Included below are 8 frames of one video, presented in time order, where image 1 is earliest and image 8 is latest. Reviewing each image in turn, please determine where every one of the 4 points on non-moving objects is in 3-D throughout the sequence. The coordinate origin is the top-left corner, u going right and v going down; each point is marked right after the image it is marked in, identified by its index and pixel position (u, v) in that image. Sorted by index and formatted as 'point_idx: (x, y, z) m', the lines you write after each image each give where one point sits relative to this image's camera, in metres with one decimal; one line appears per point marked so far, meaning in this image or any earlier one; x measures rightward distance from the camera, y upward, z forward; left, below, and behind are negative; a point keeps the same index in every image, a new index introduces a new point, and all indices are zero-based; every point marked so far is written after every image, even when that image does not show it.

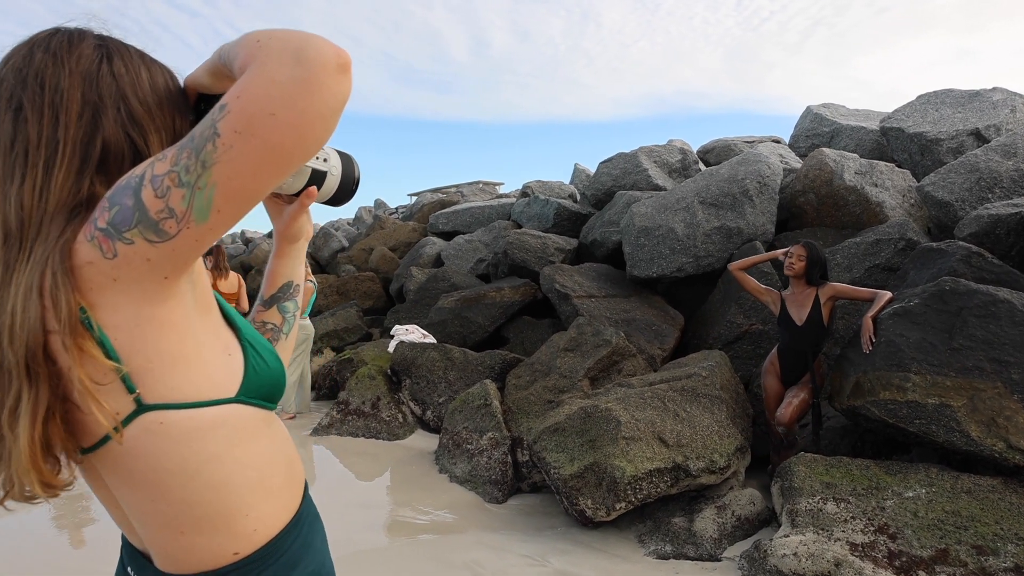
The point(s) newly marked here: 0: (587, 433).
0: (+0.5, -0.9, +4.4) m
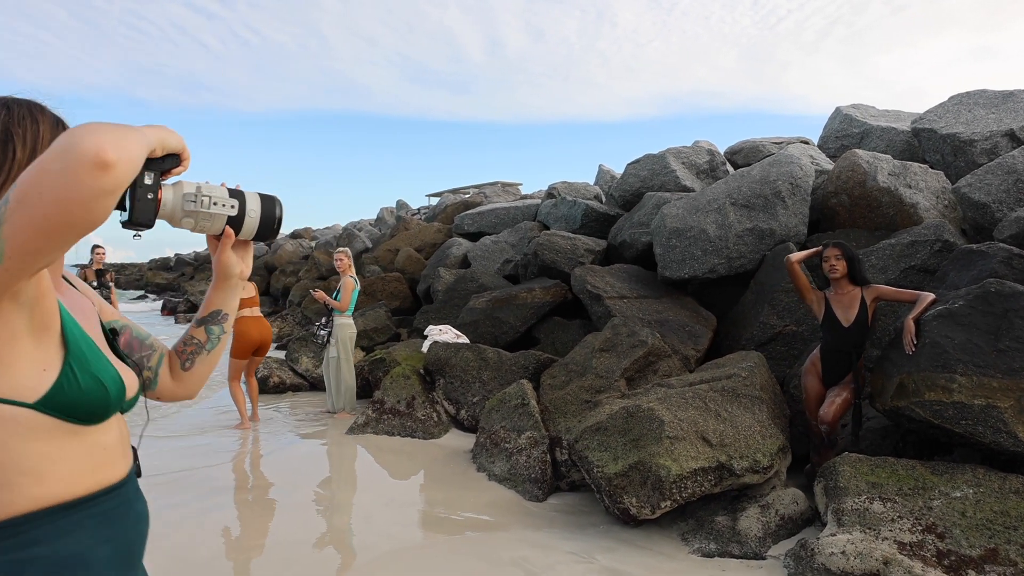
0: (+0.7, -0.9, +4.5) m
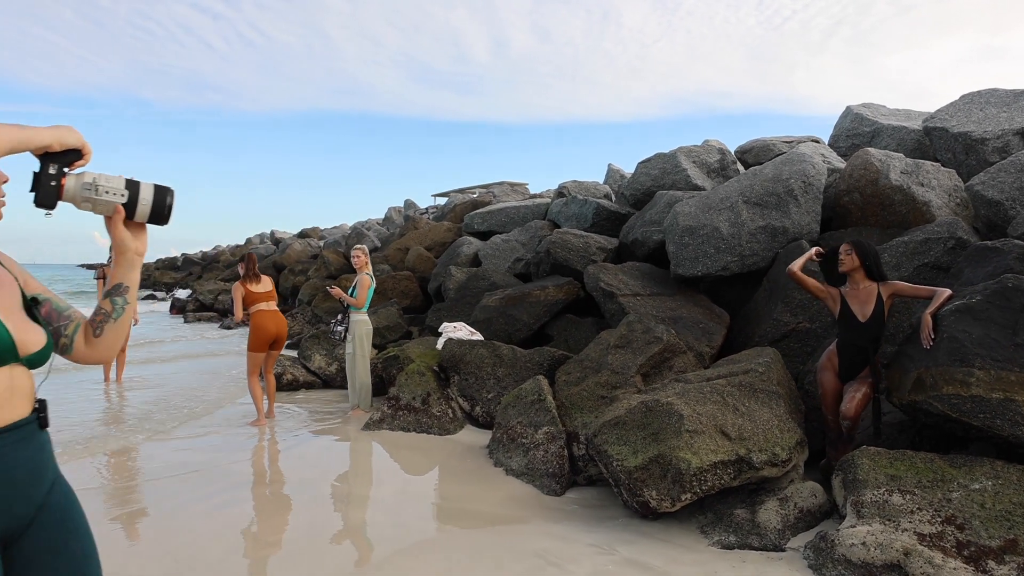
0: (+0.8, -0.9, +4.5) m
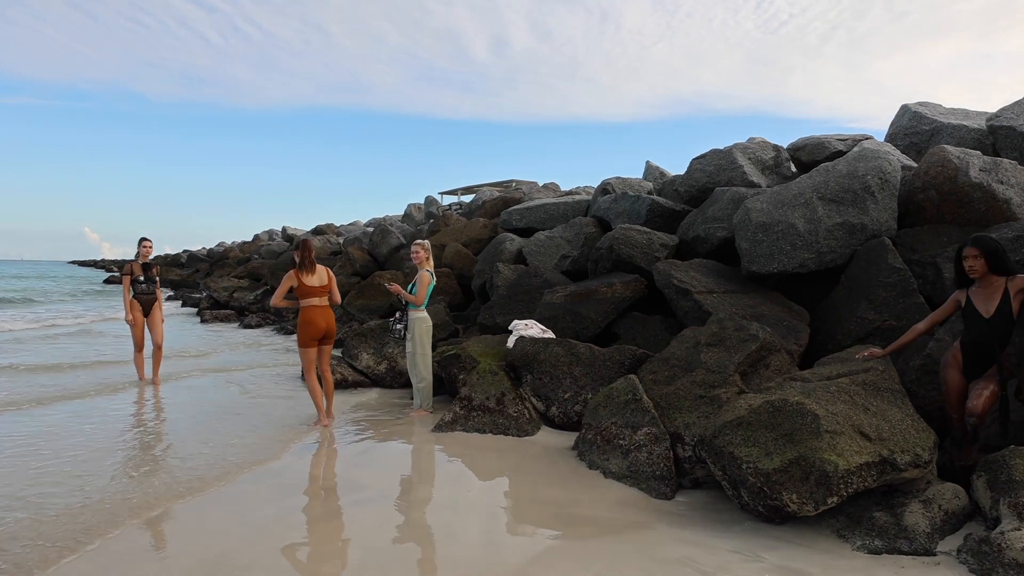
0: (+1.6, -0.8, +4.4) m
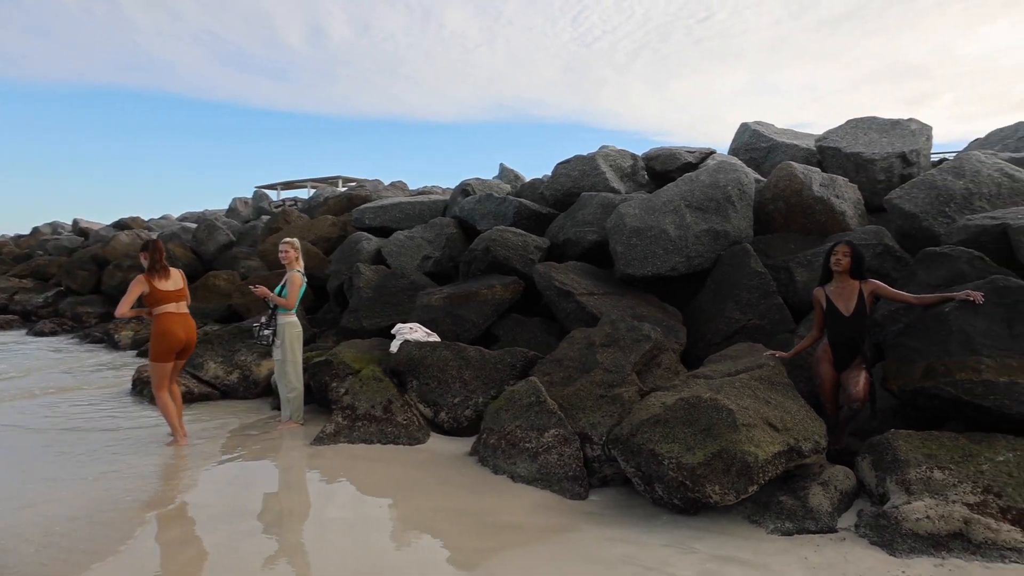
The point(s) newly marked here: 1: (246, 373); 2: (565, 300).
0: (+1.2, -0.8, +4.6) m
1: (-3.4, -1.1, +9.3) m
2: (+0.6, -0.1, +7.6) m
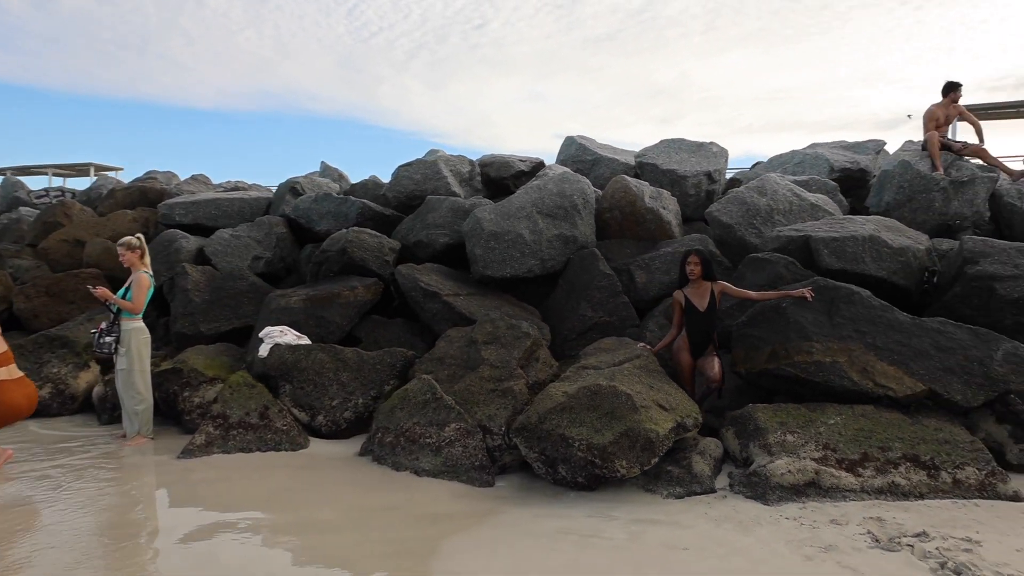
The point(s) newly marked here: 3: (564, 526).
0: (+0.6, -0.9, +5.2) m
1: (-5.1, -1.1, +8.3) m
2: (-0.9, -0.1, +7.9) m
3: (+0.3, -1.5, +4.6) m
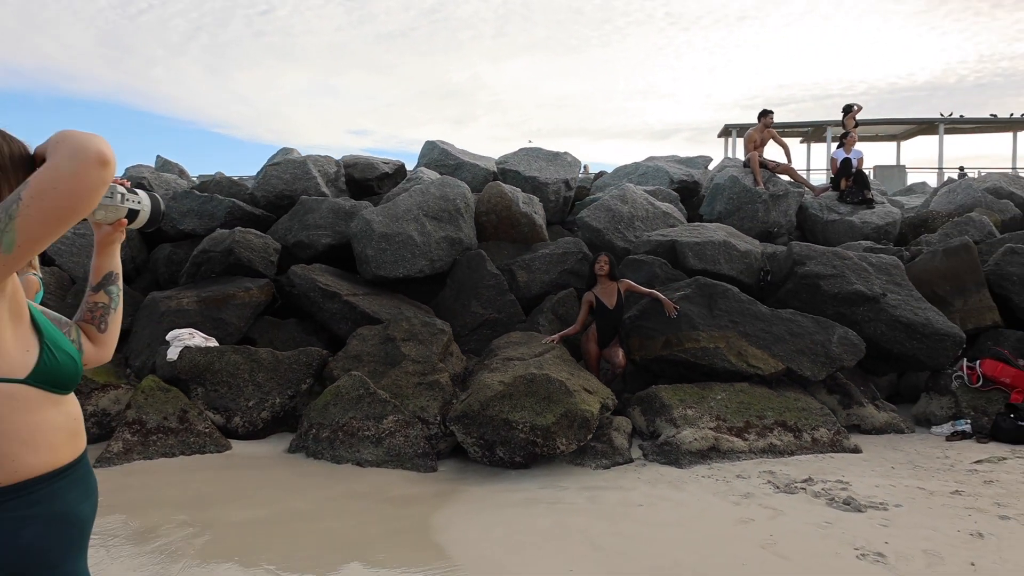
0: (+0.2, -0.8, +5.9) m
1: (-6.1, -1.1, +7.3) m
2: (-1.9, -0.1, +8.0) m
3: (+0.1, -1.5, +5.1) m
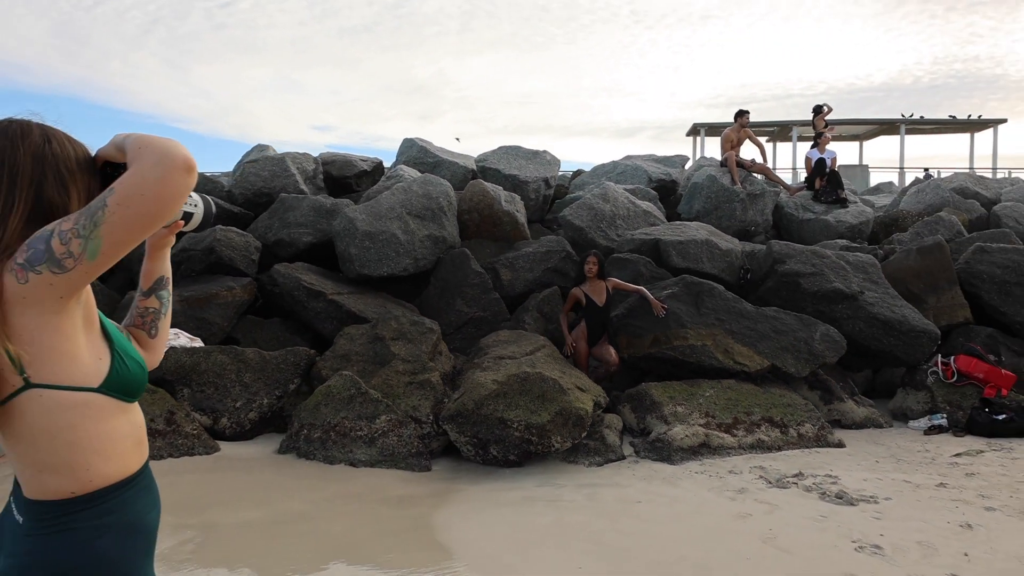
0: (+0.2, -0.8, +5.9) m
1: (-6.2, -1.1, +7.0) m
2: (-2.1, -0.1, +7.9) m
3: (+0.1, -1.5, +5.2) m
